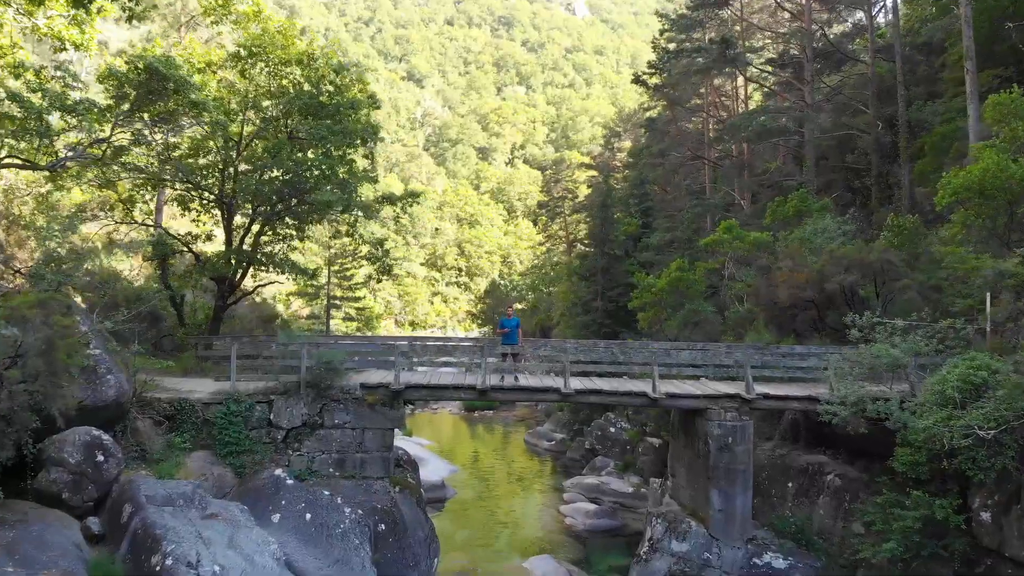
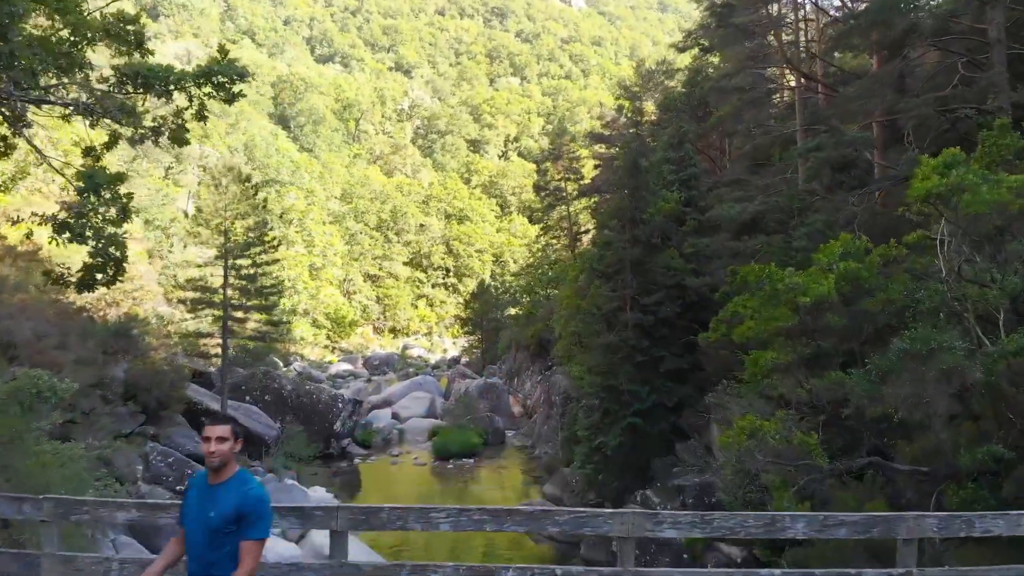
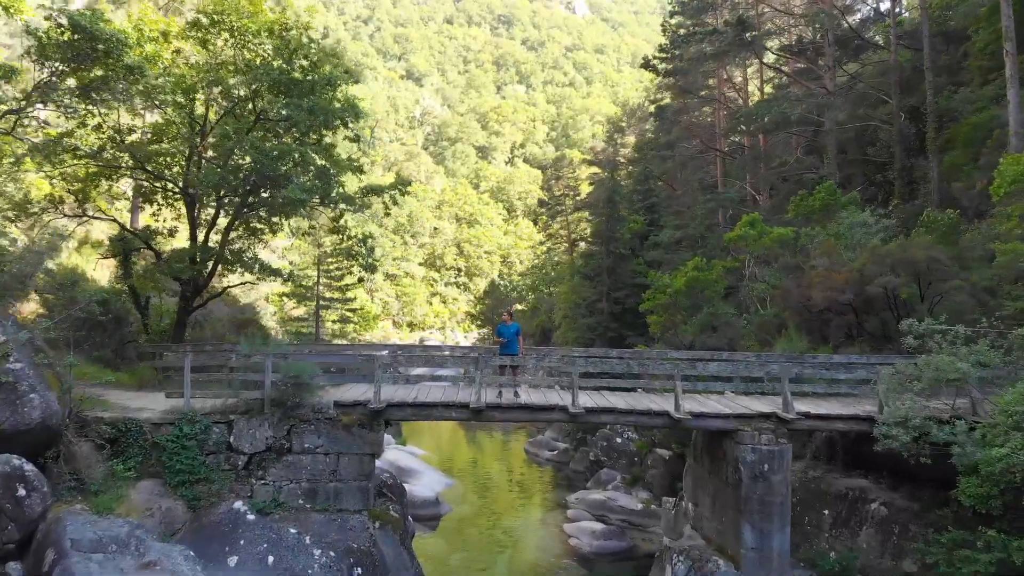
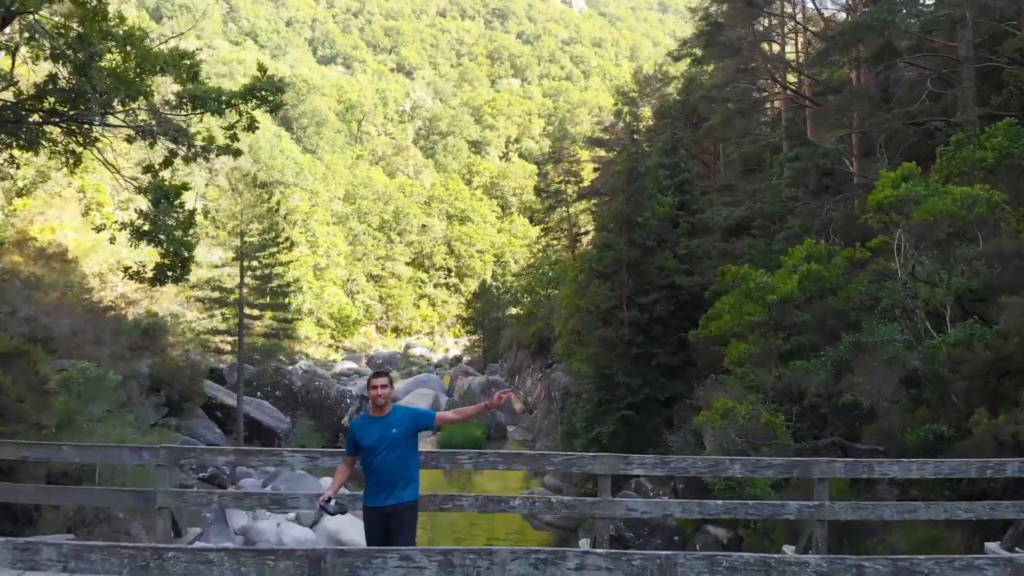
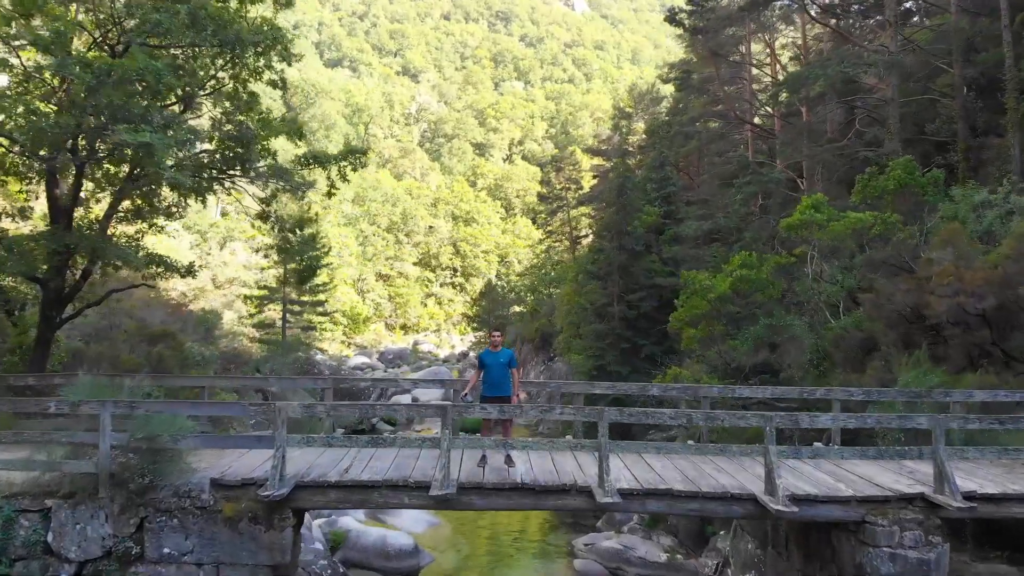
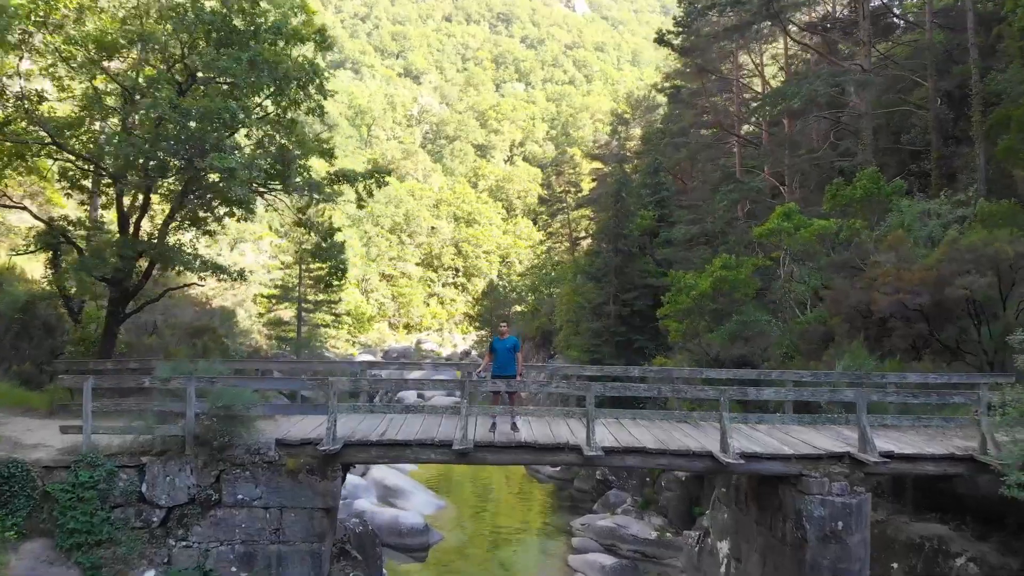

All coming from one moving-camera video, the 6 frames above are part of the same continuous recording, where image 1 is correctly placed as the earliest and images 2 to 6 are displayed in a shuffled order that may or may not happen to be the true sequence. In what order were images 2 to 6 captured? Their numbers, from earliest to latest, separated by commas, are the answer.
3, 6, 5, 4, 2
